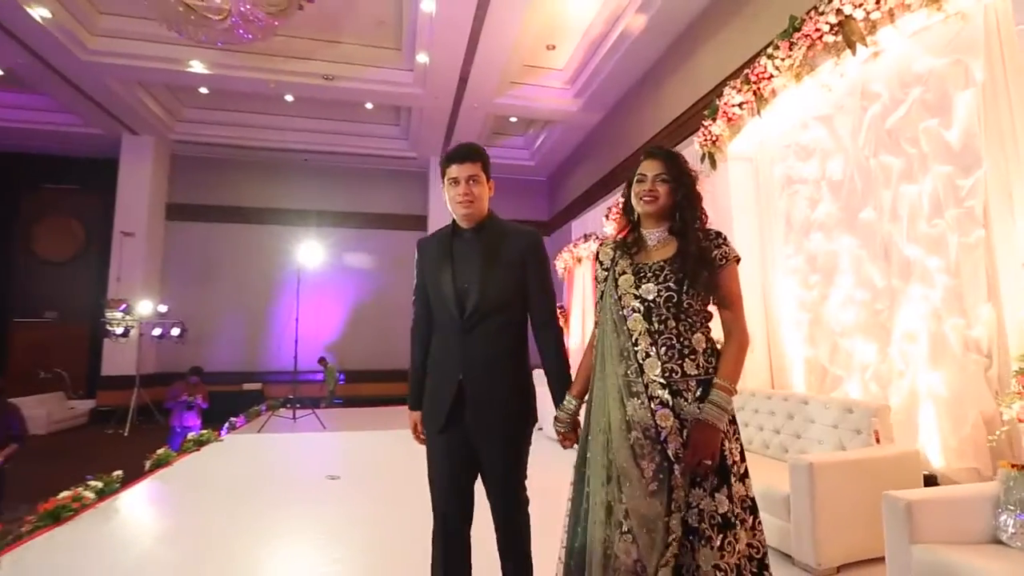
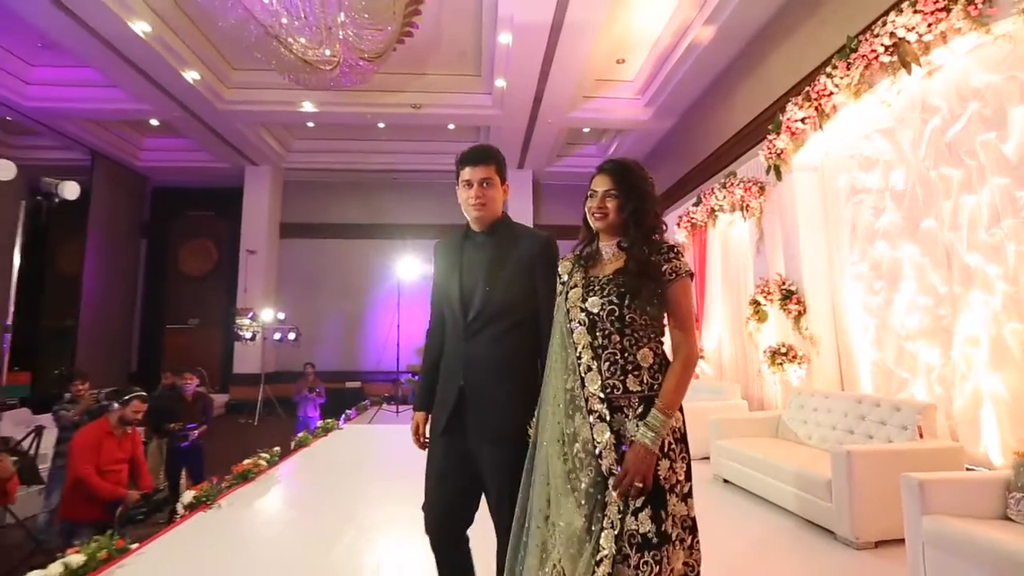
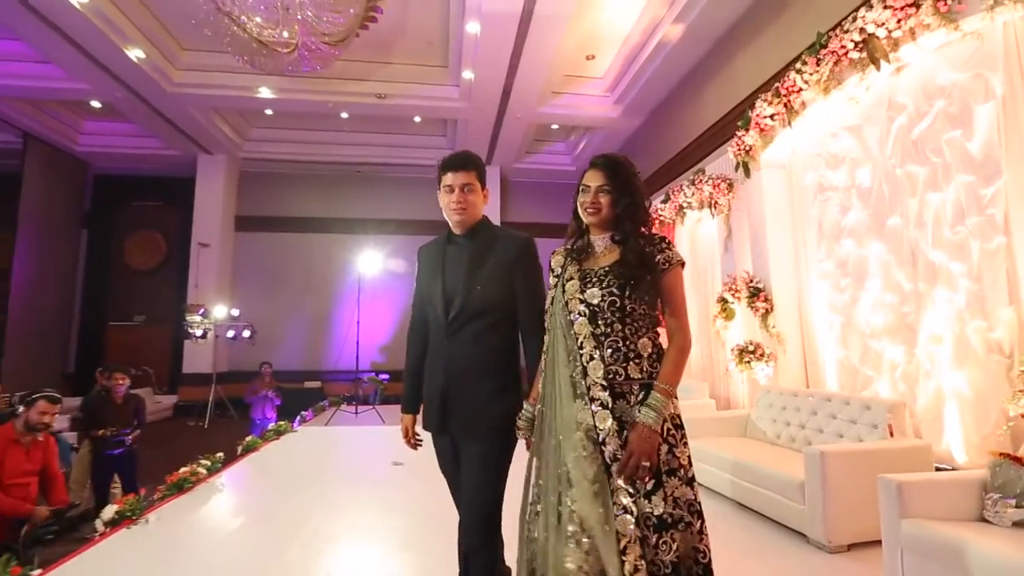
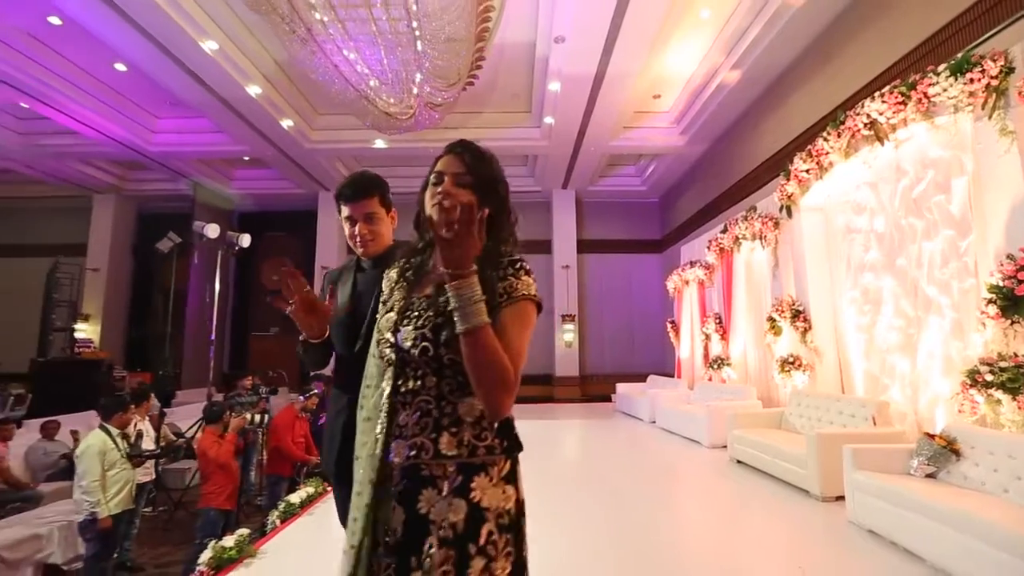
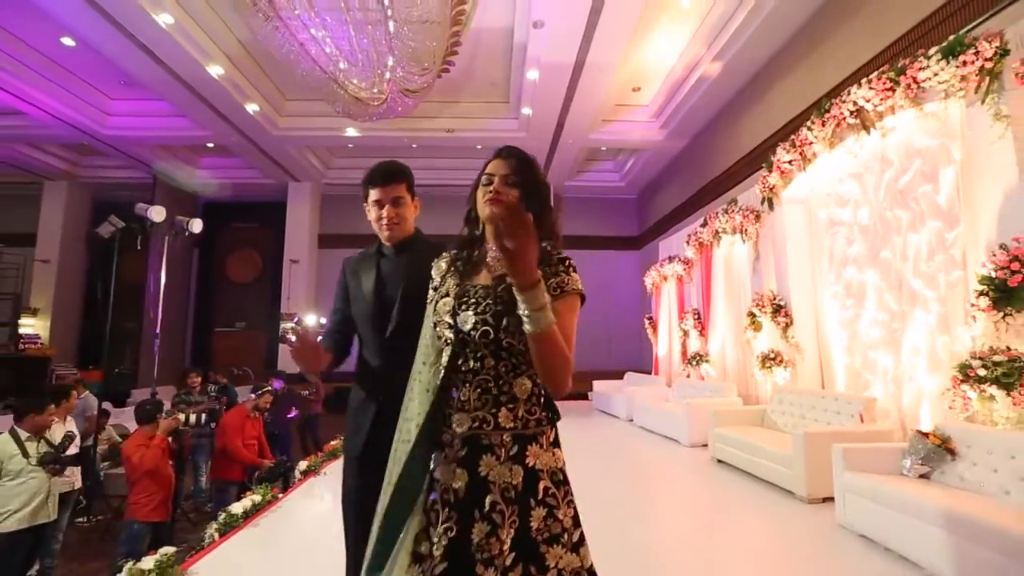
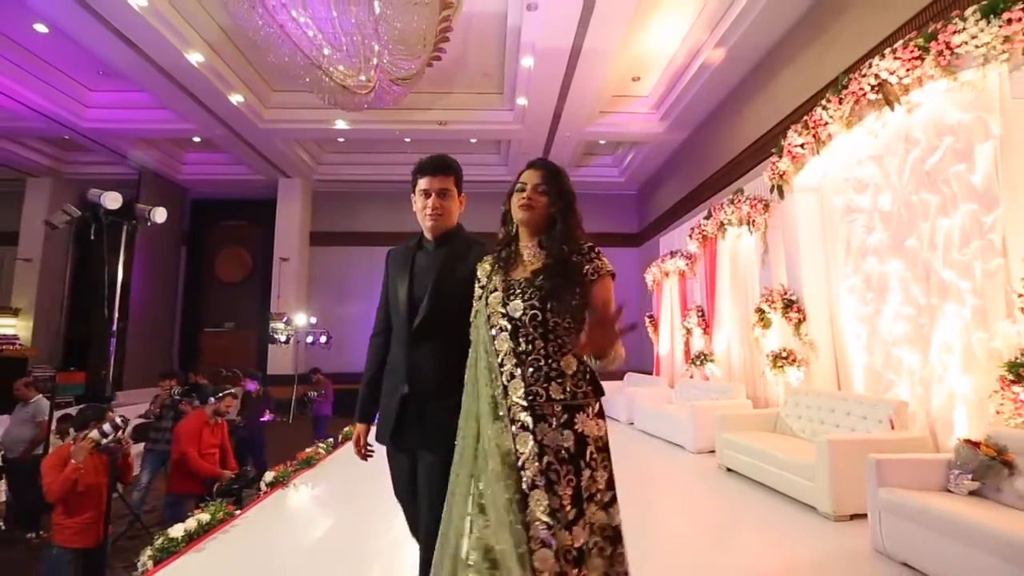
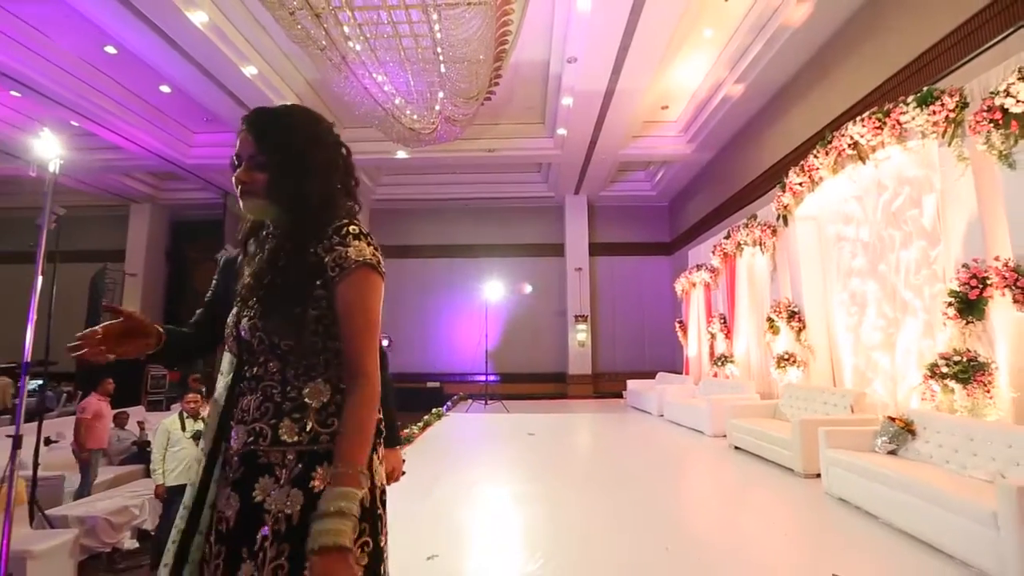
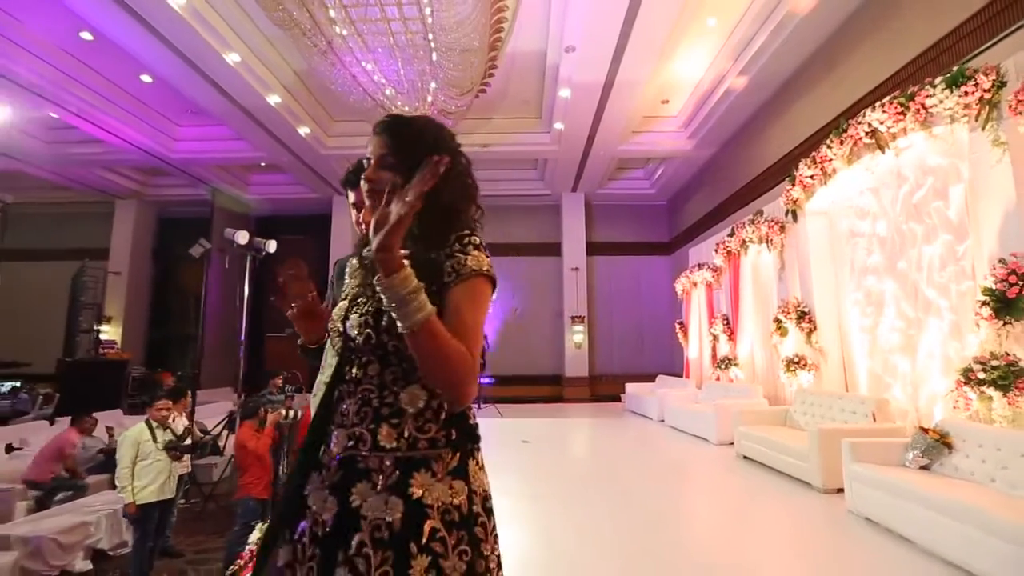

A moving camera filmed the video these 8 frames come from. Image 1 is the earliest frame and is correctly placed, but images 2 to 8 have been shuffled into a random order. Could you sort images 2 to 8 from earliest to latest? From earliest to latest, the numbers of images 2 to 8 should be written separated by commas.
3, 2, 6, 5, 4, 8, 7
